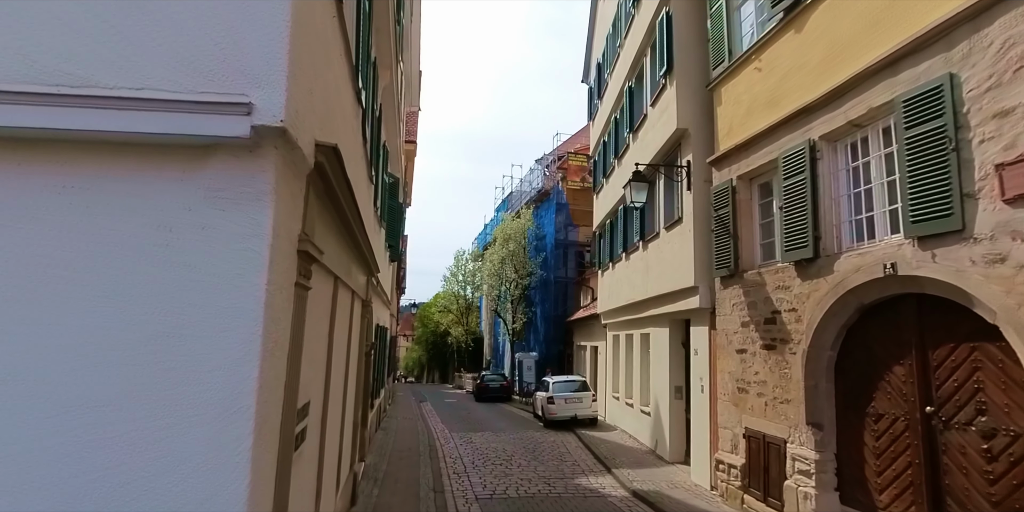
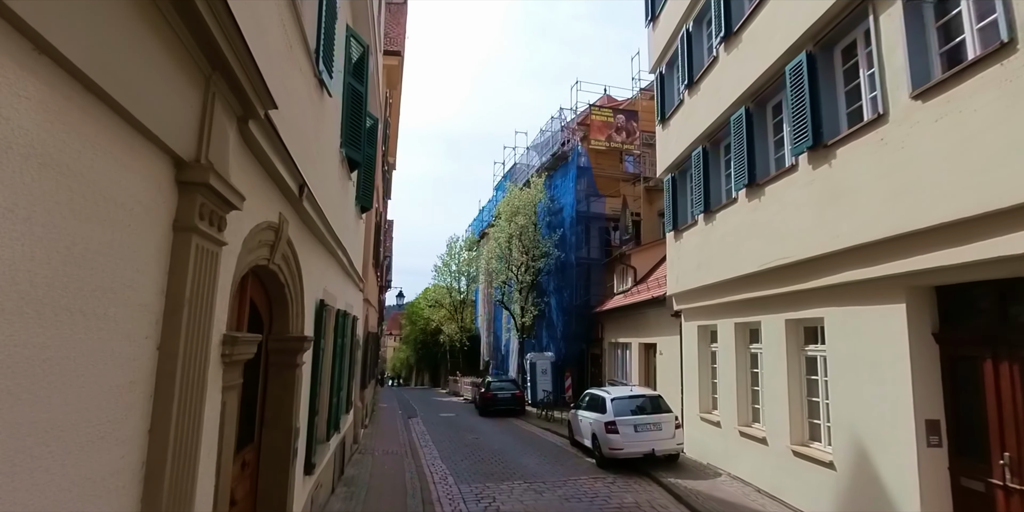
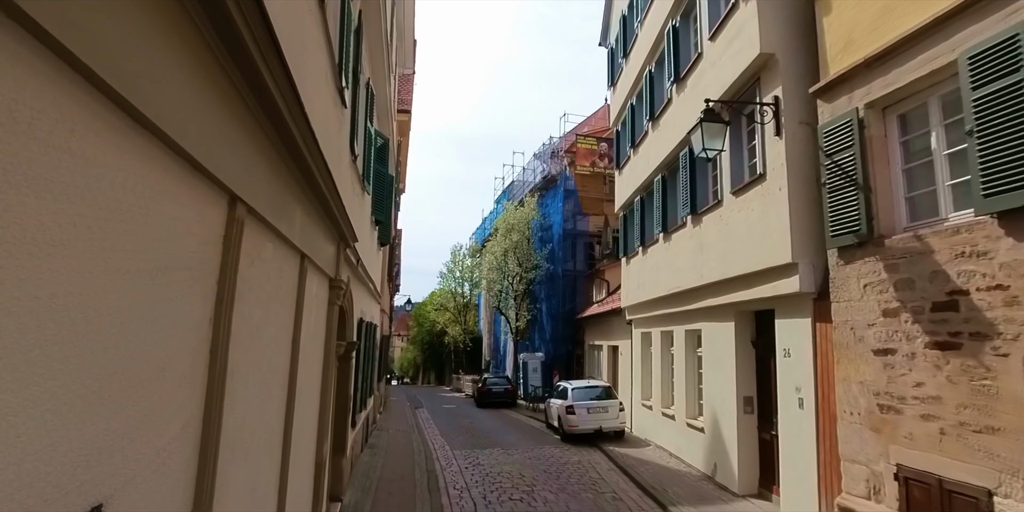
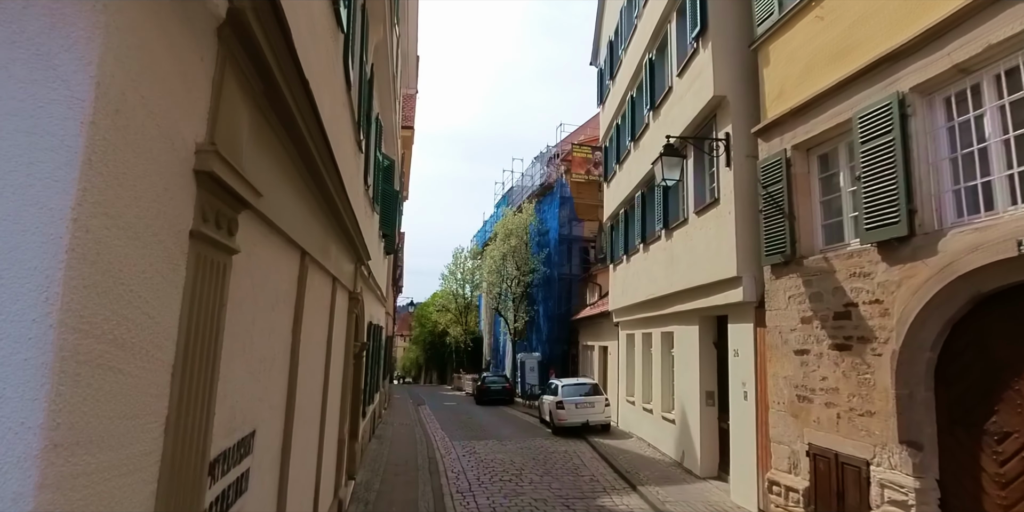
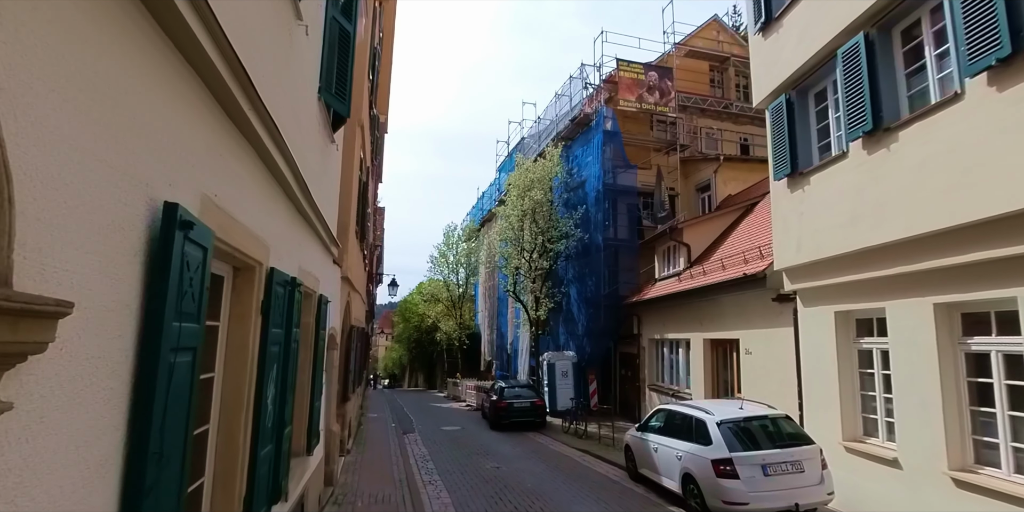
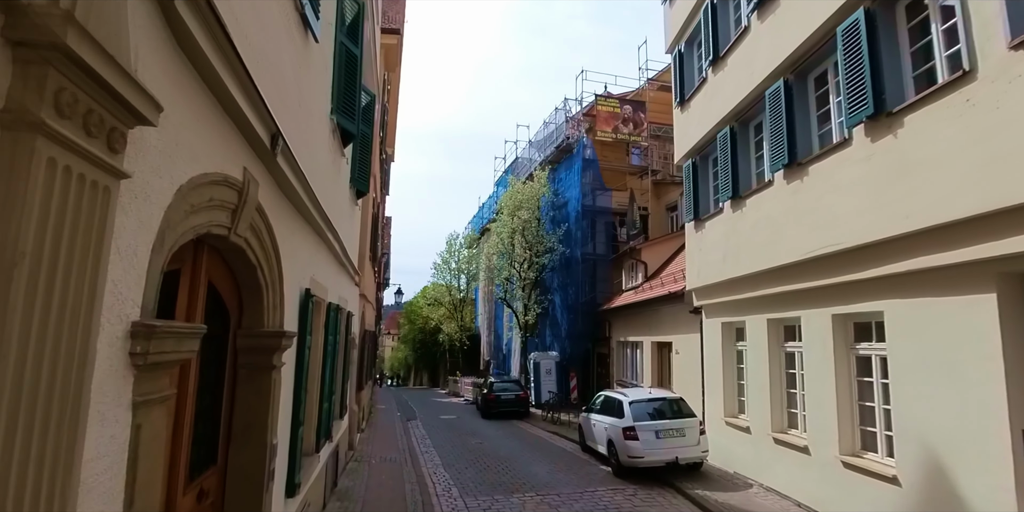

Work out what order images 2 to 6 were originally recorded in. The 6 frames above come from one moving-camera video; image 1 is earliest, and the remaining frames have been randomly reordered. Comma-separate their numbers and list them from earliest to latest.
4, 3, 2, 6, 5
